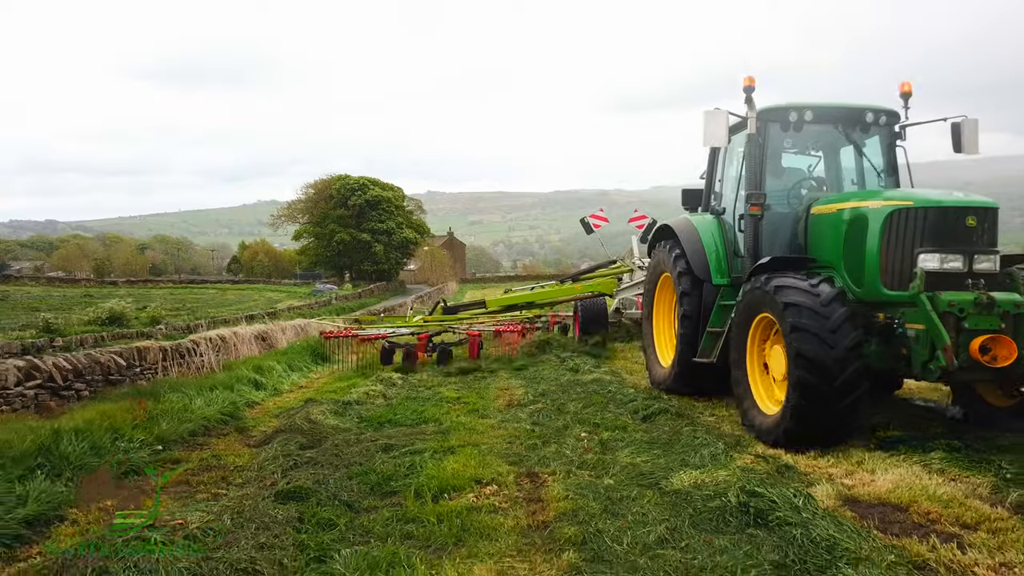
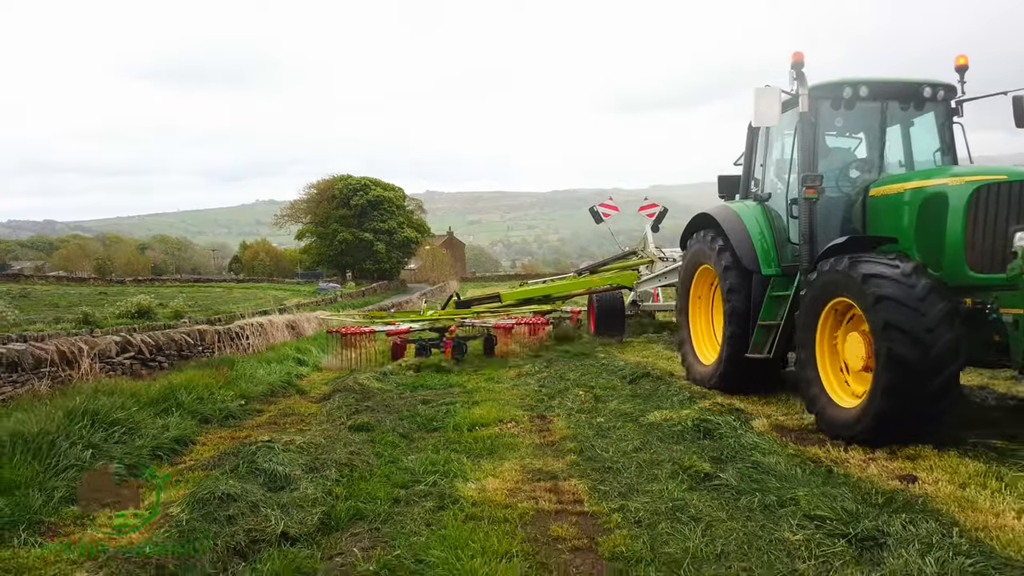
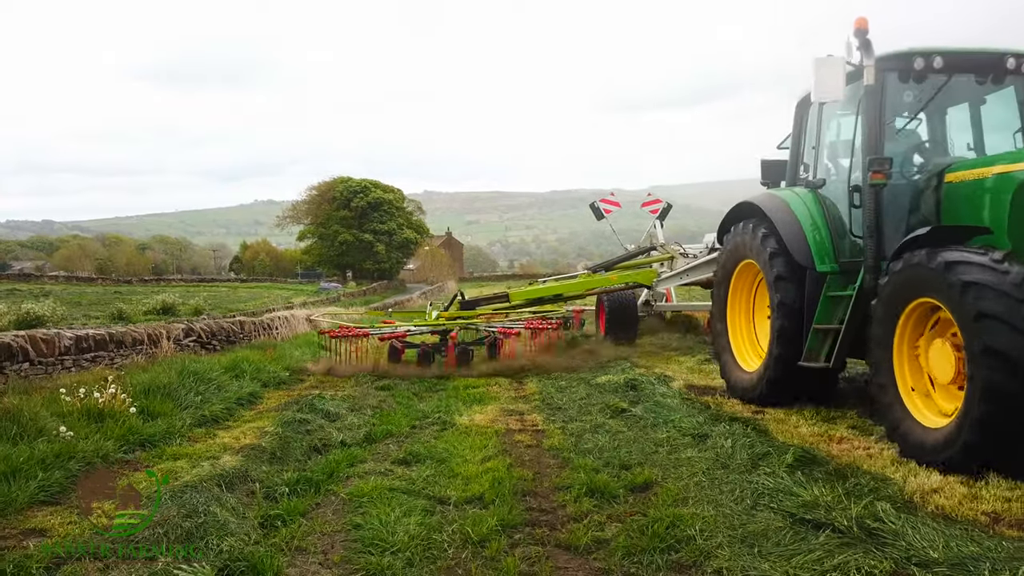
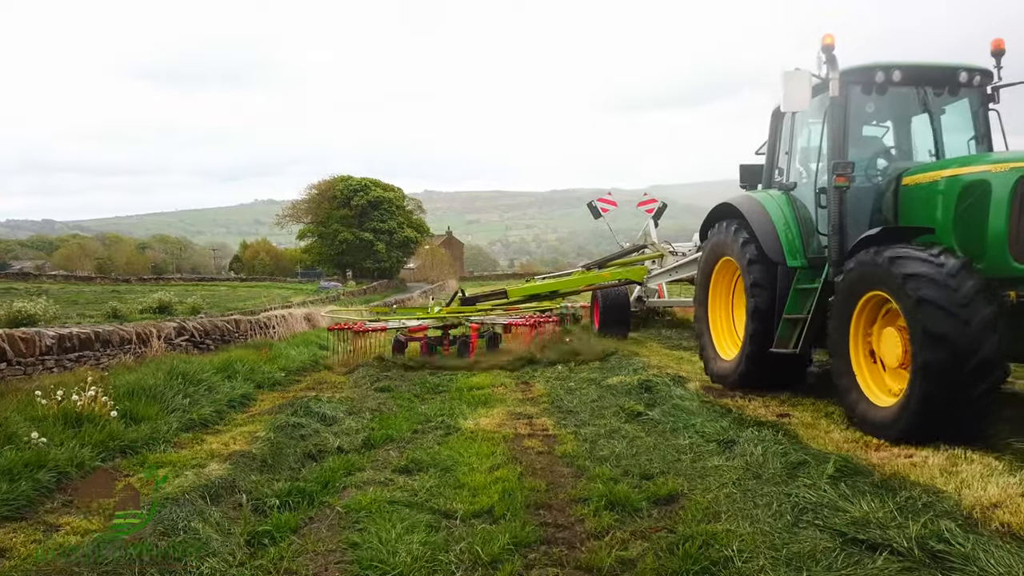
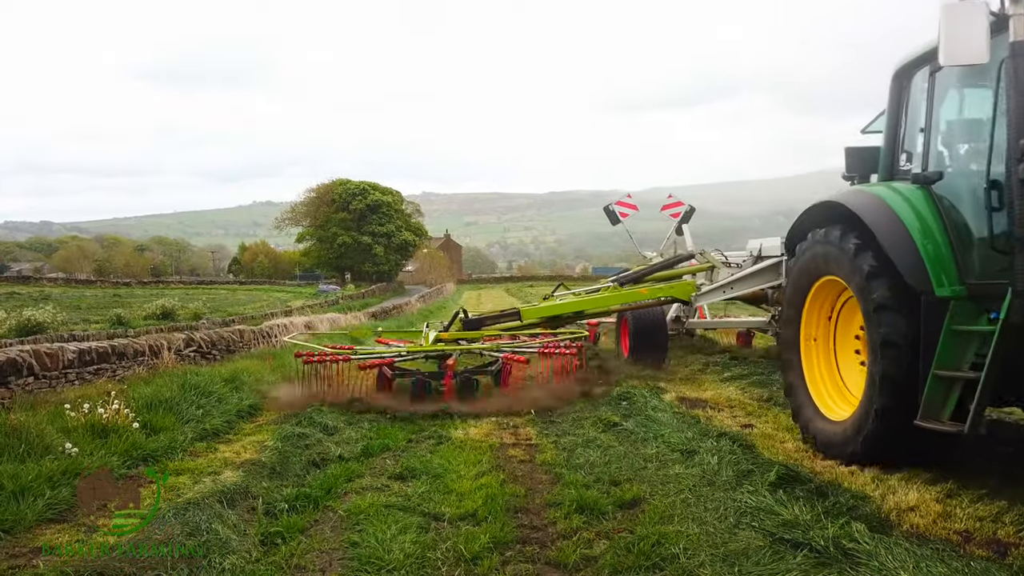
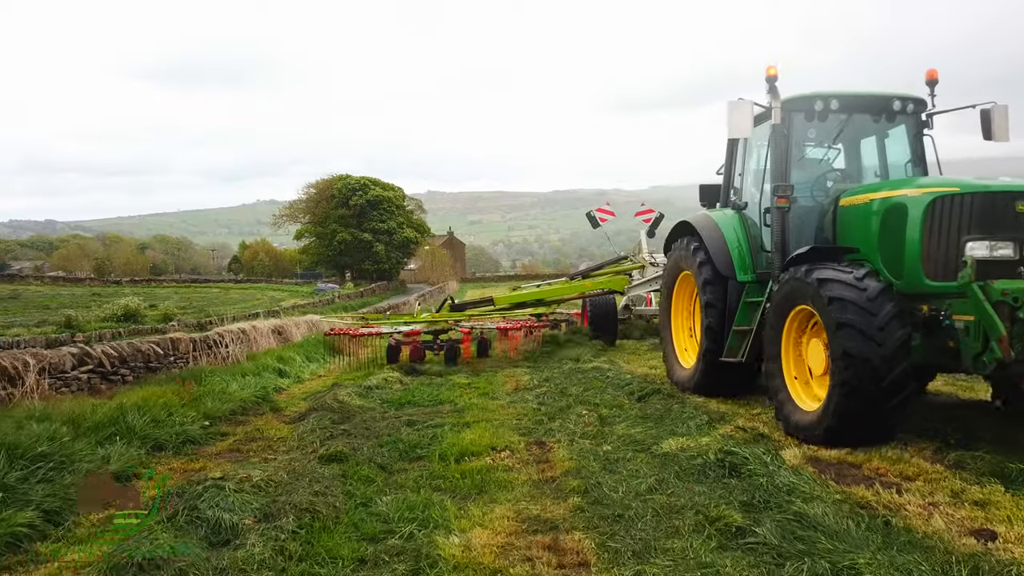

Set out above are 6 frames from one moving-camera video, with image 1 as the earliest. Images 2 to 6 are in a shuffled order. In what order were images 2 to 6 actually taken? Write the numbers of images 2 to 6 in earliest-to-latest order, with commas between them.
6, 2, 4, 3, 5
